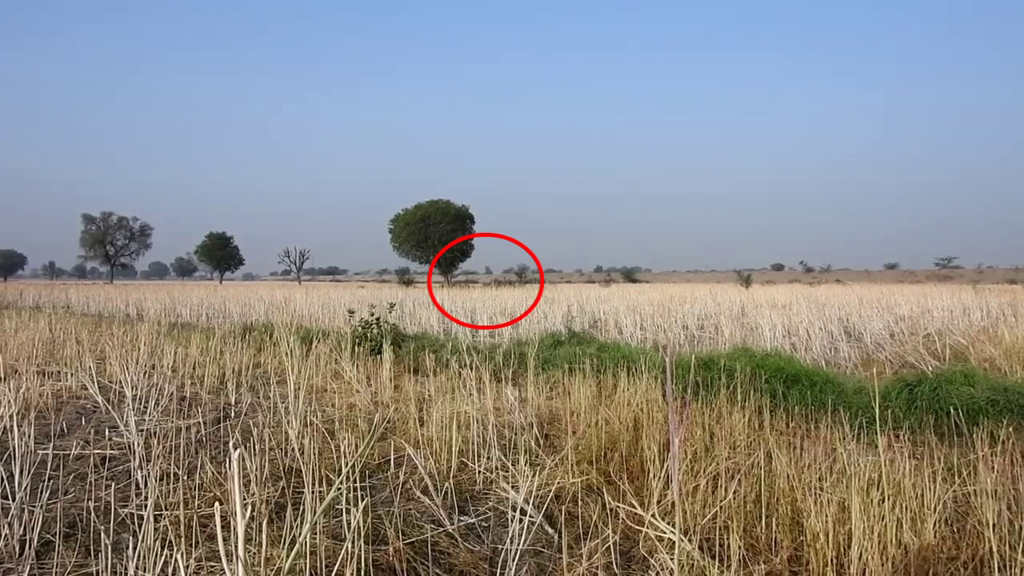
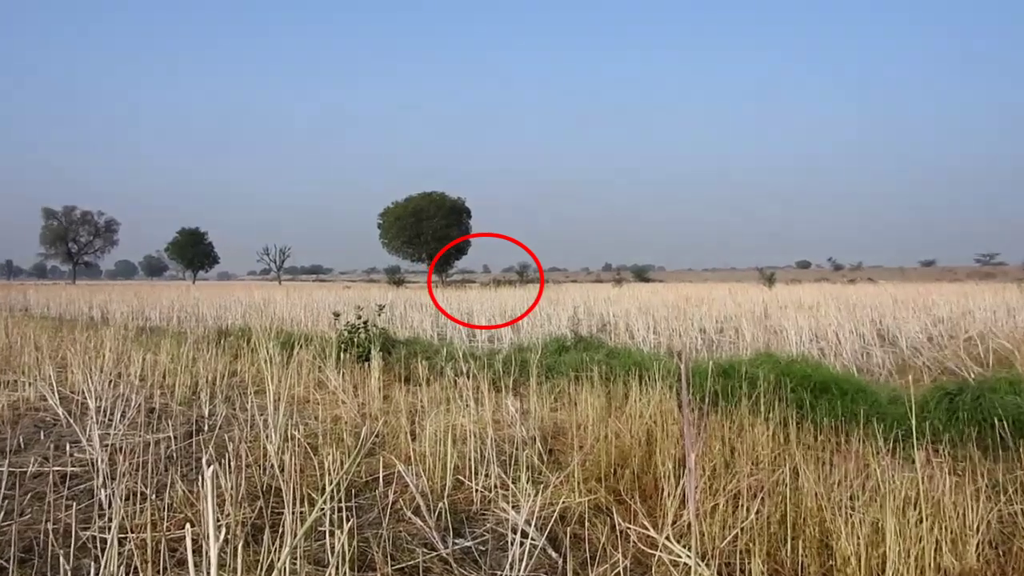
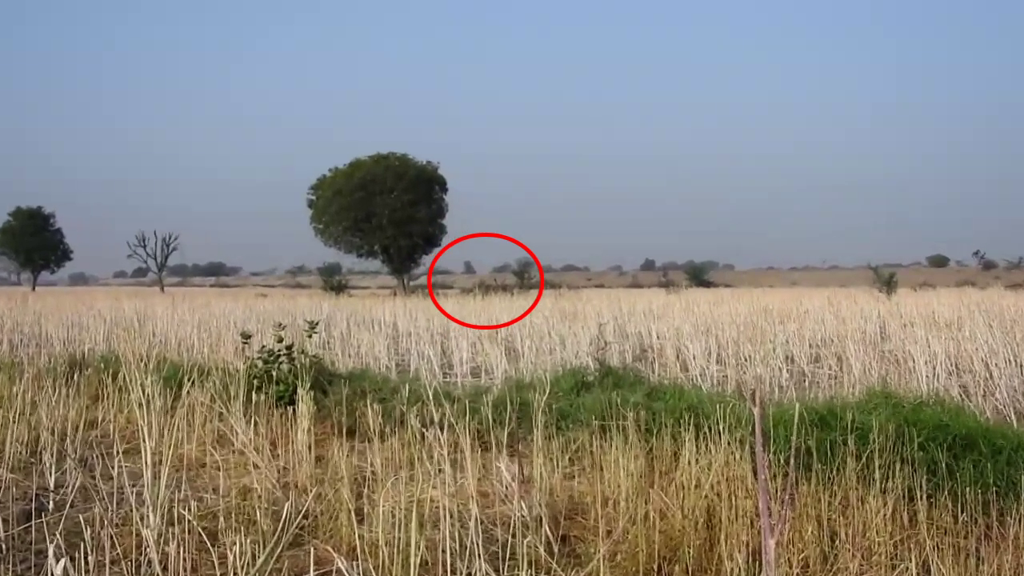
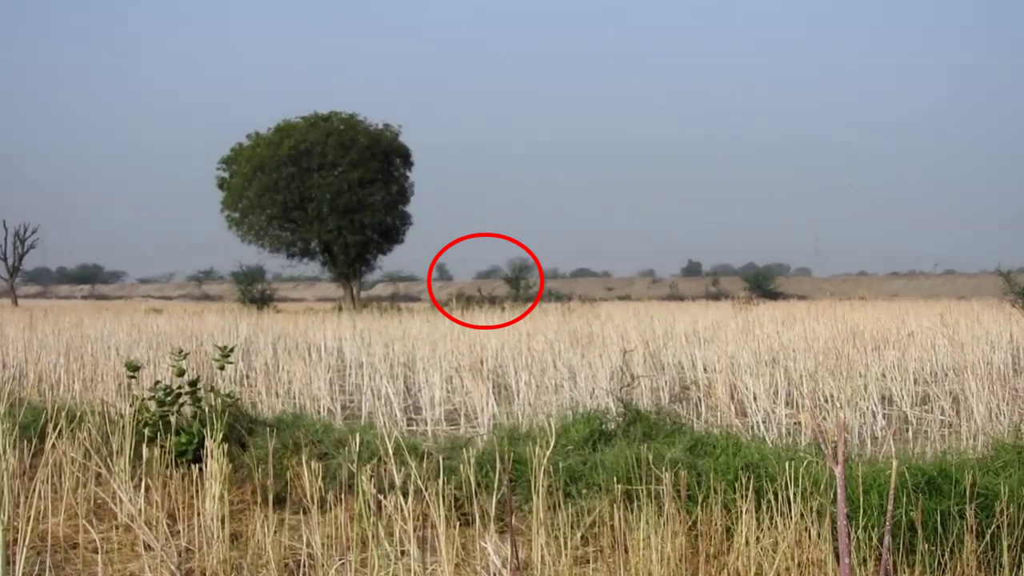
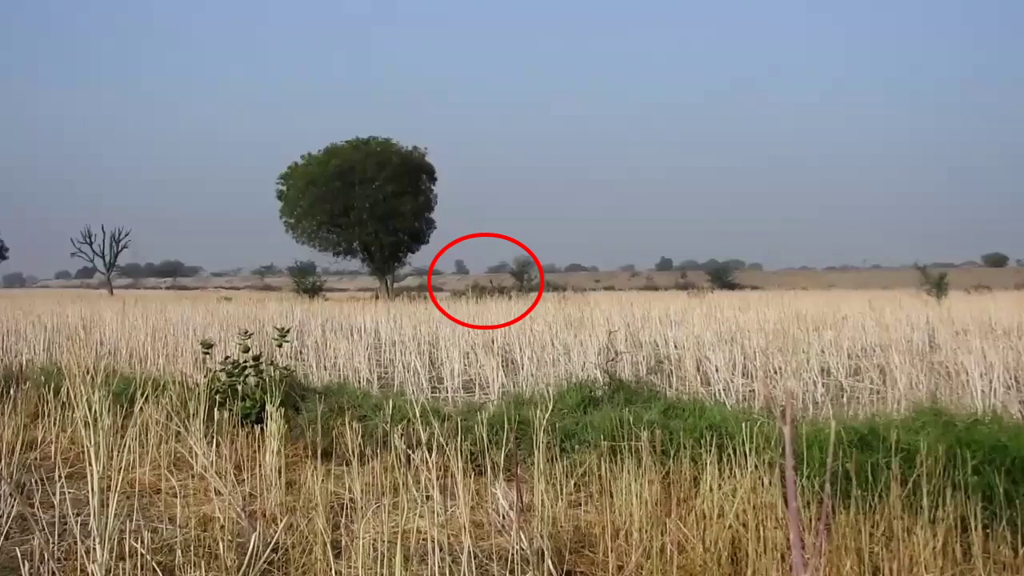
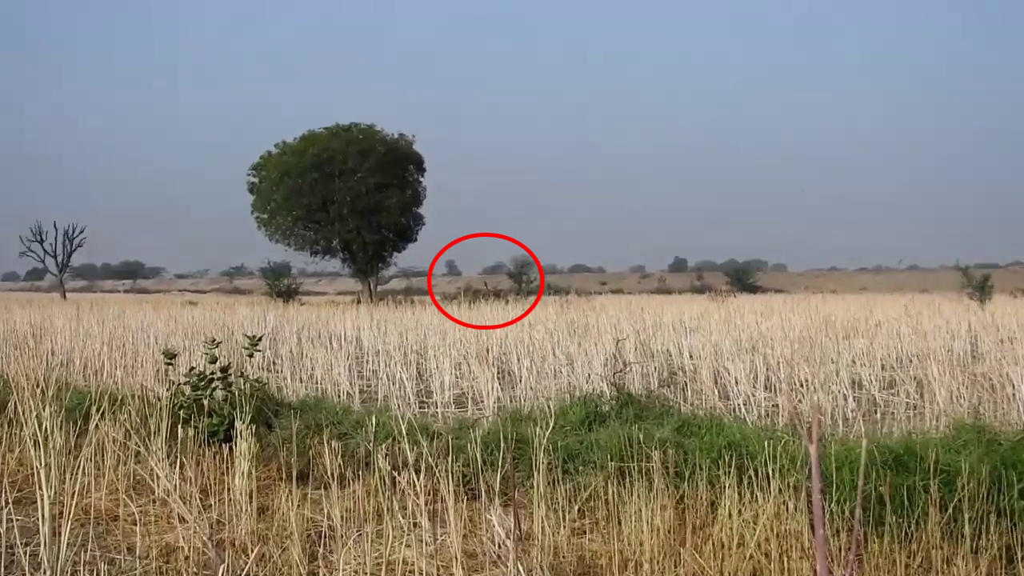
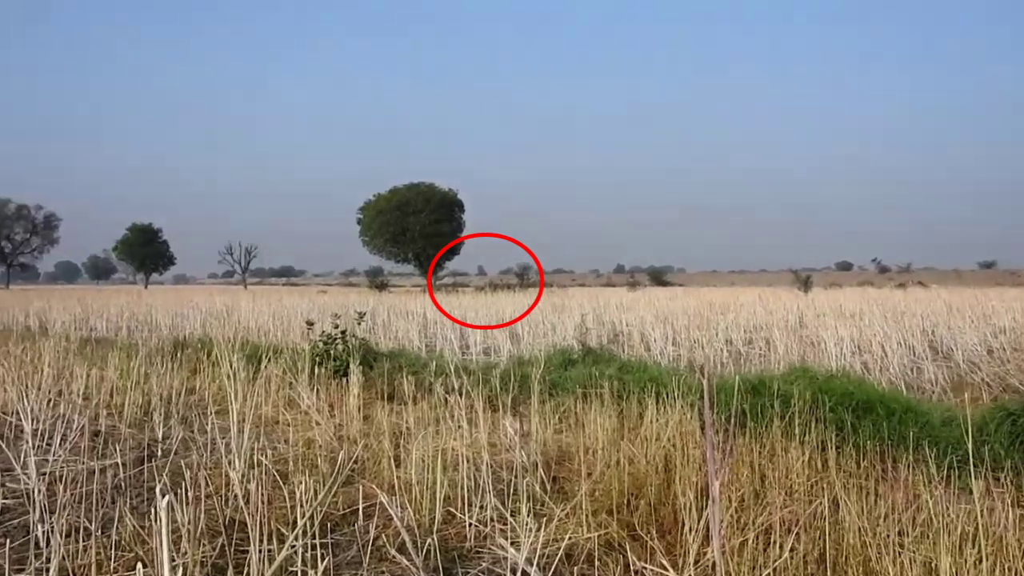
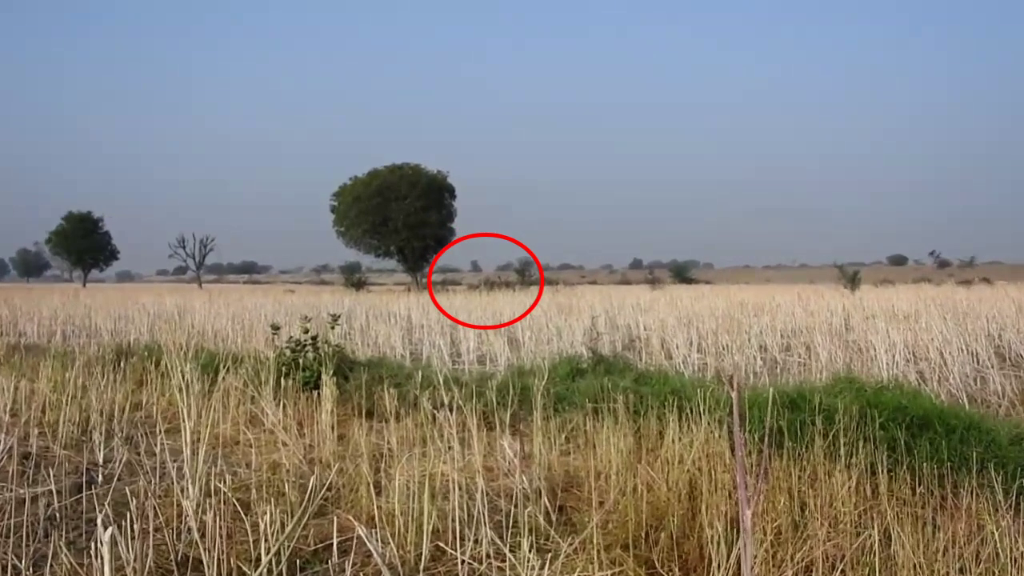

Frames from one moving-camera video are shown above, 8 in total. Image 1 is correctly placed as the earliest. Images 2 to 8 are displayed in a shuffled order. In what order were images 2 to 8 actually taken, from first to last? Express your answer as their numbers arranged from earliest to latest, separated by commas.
2, 7, 8, 3, 5, 6, 4
